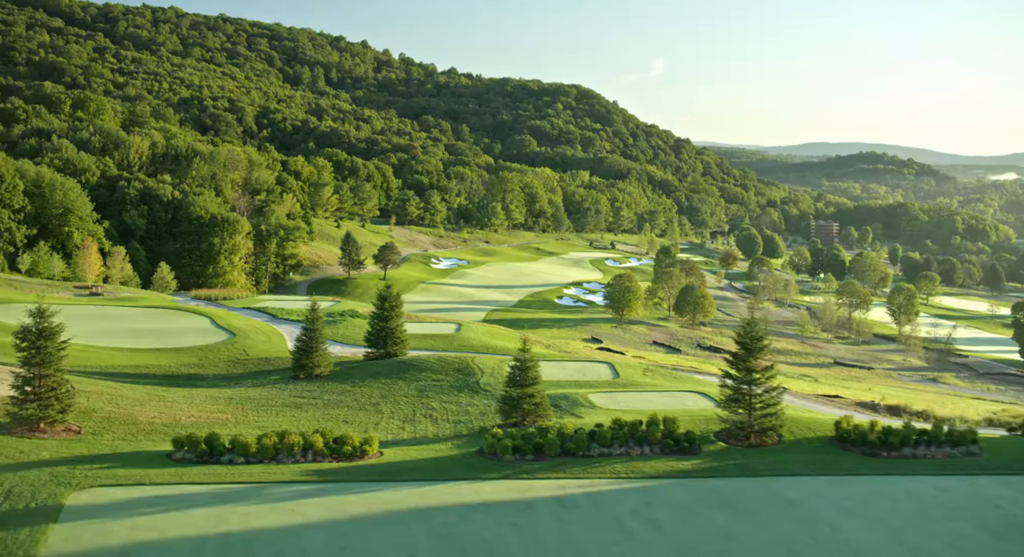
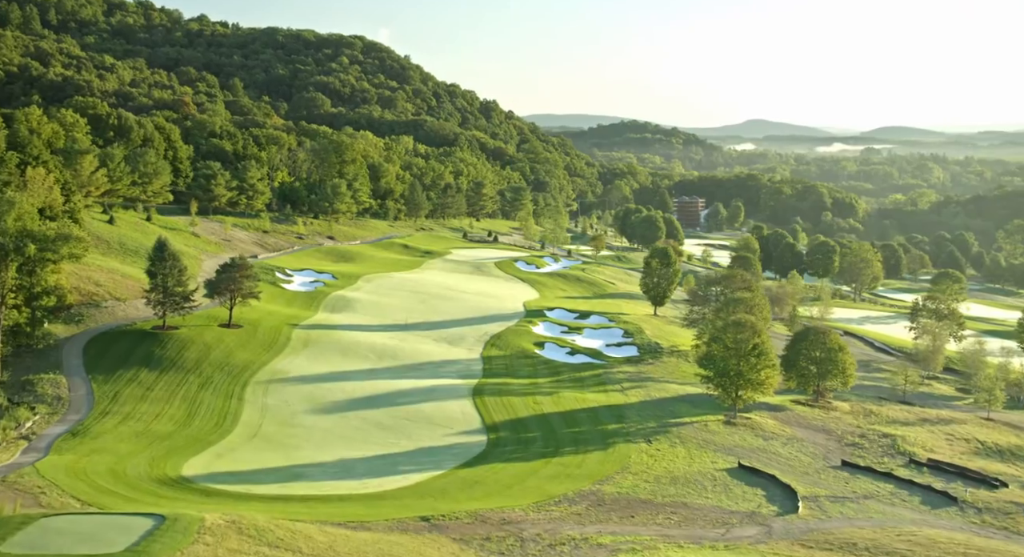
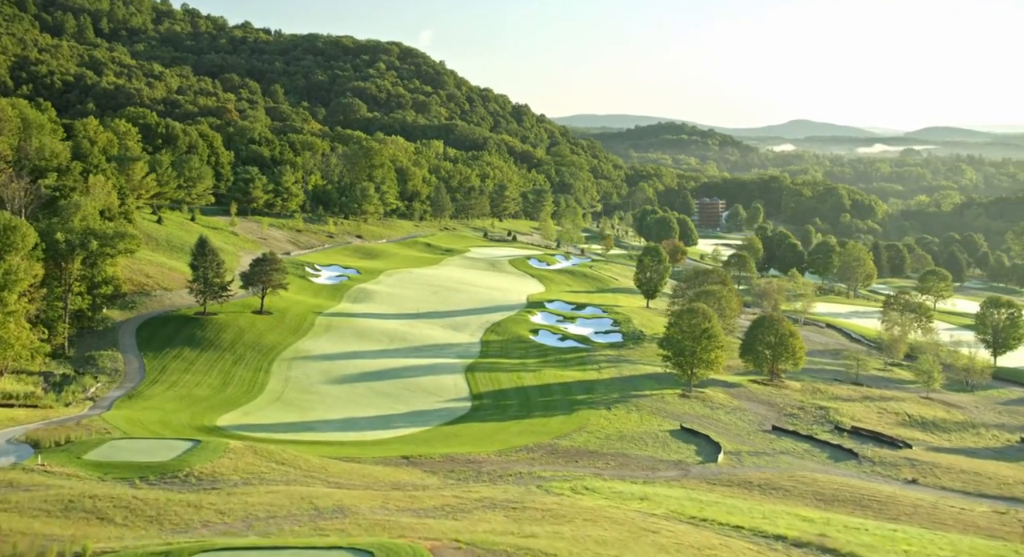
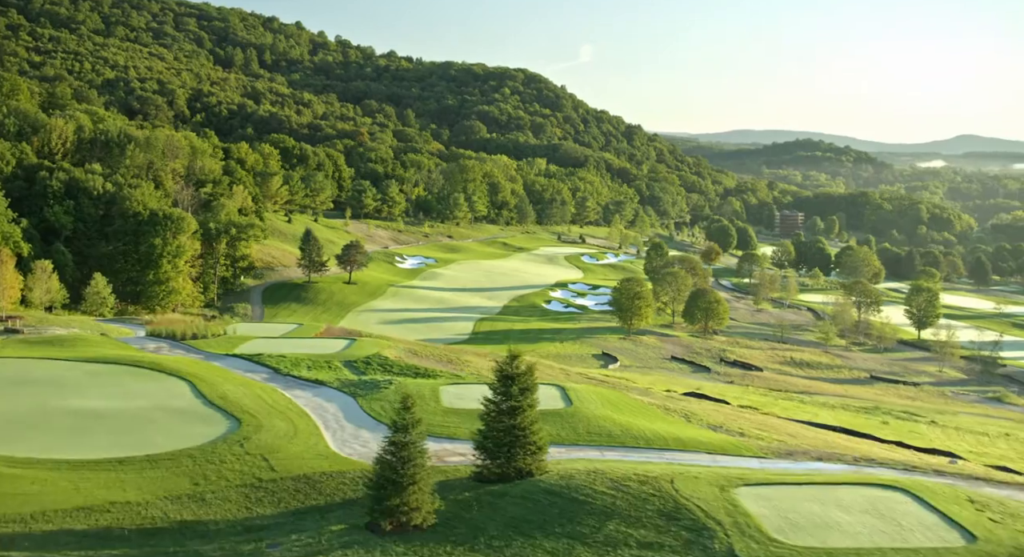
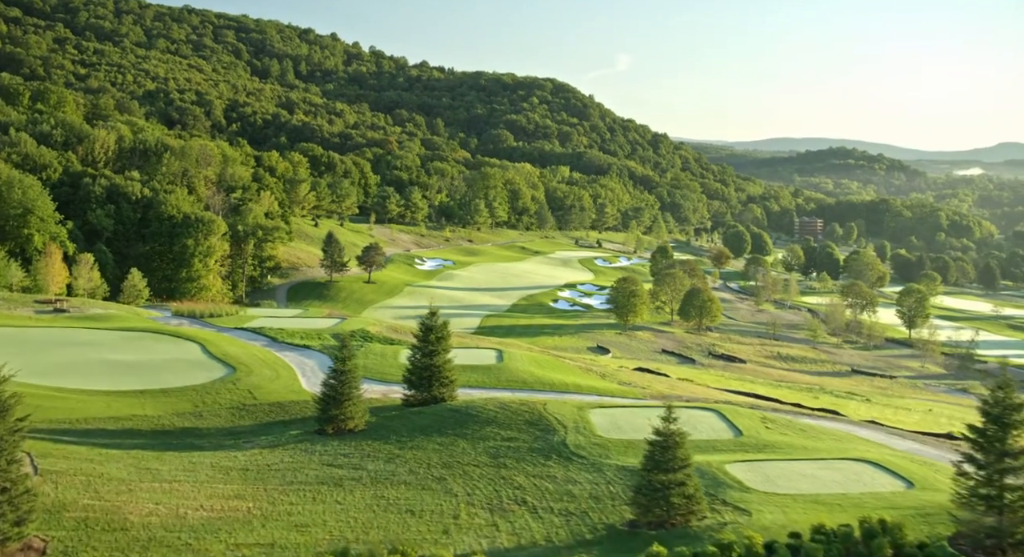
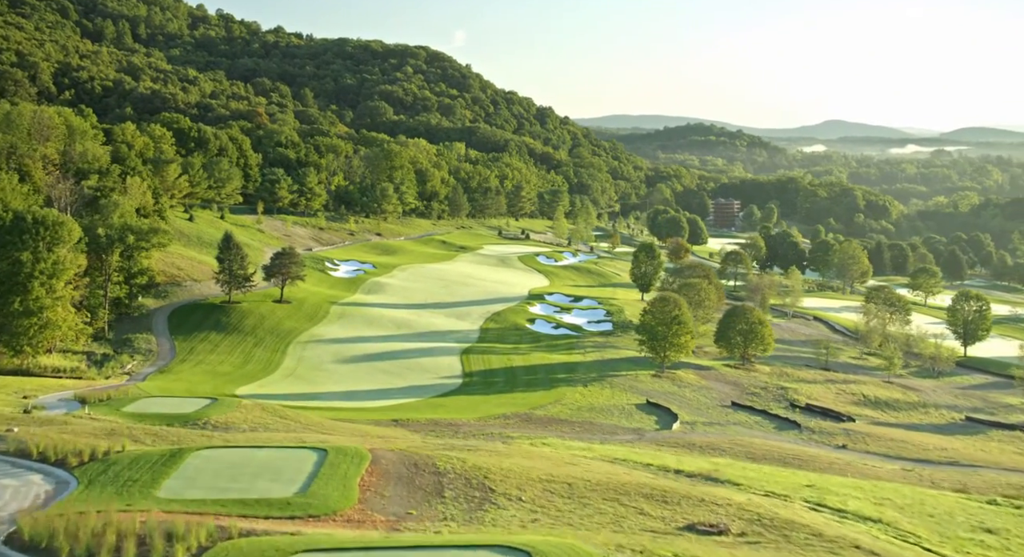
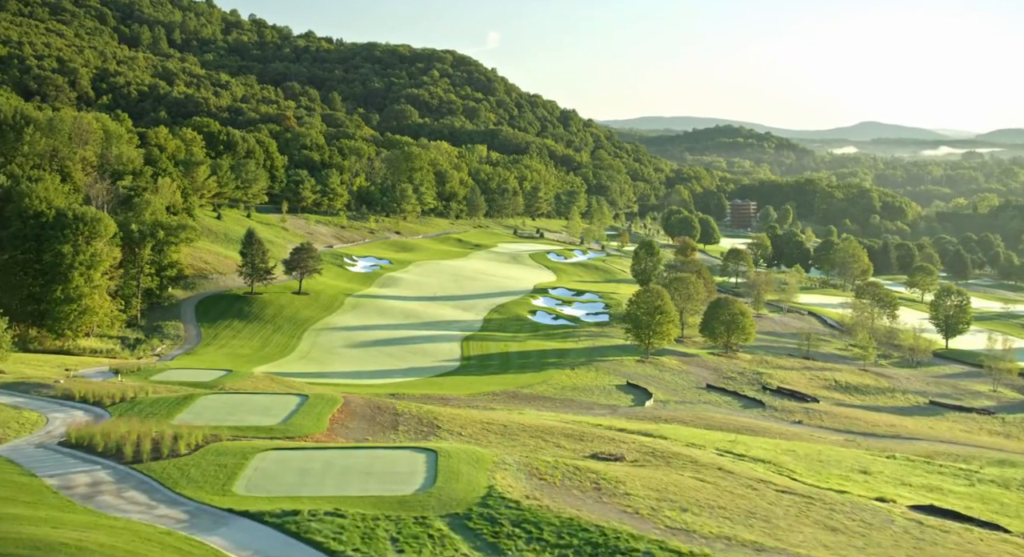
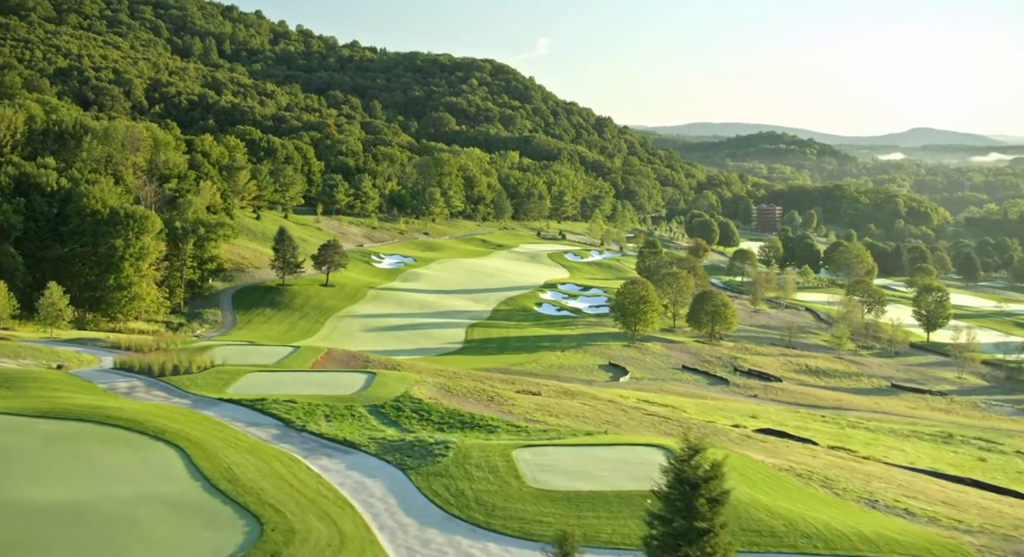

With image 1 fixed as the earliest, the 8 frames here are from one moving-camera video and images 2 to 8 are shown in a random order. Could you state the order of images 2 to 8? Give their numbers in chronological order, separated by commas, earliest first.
5, 4, 8, 7, 6, 3, 2
